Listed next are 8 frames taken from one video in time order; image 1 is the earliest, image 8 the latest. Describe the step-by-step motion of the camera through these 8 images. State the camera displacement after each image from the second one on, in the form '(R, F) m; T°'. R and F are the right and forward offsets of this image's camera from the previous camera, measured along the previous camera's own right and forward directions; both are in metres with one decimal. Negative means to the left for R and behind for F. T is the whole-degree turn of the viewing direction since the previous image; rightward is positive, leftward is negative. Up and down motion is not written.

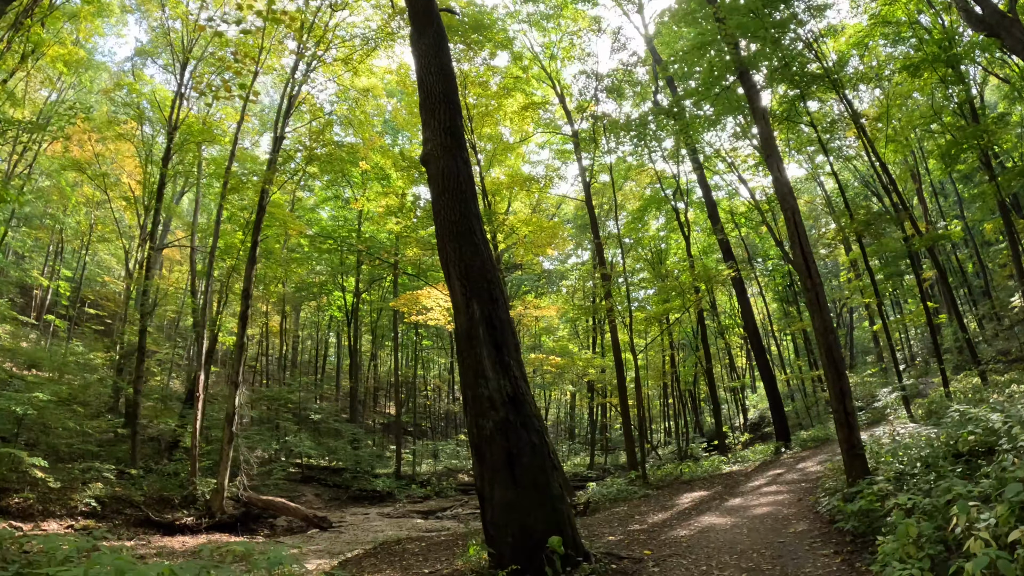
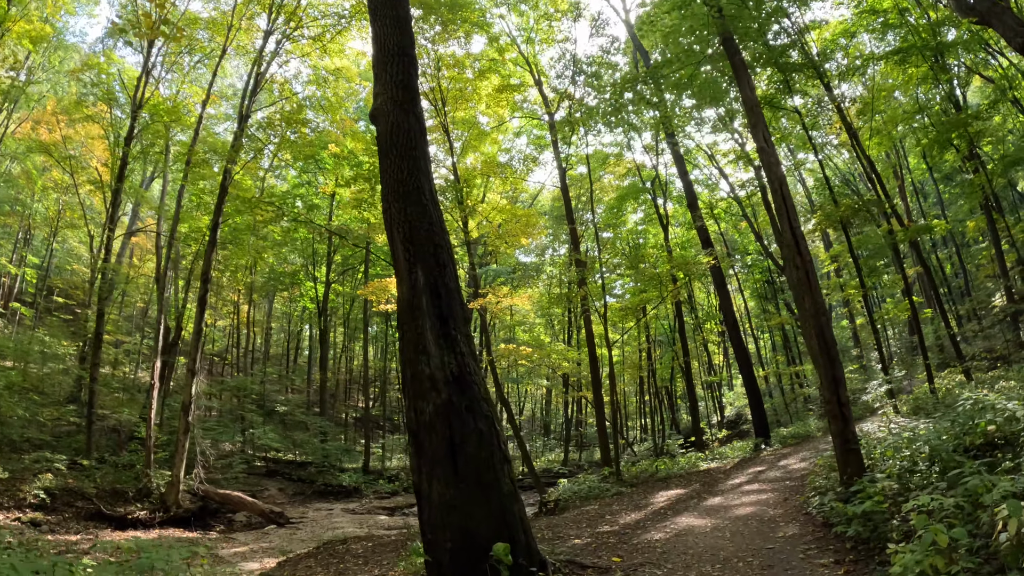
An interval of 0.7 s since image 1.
(+0.1, +0.4) m; +2°
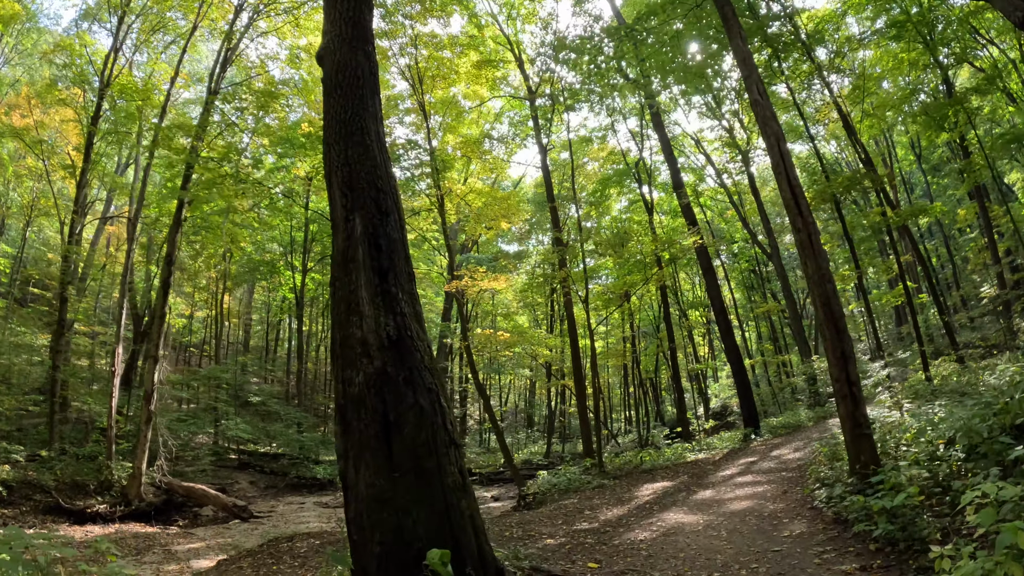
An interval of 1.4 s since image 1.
(+0.1, +0.4) m; +2°
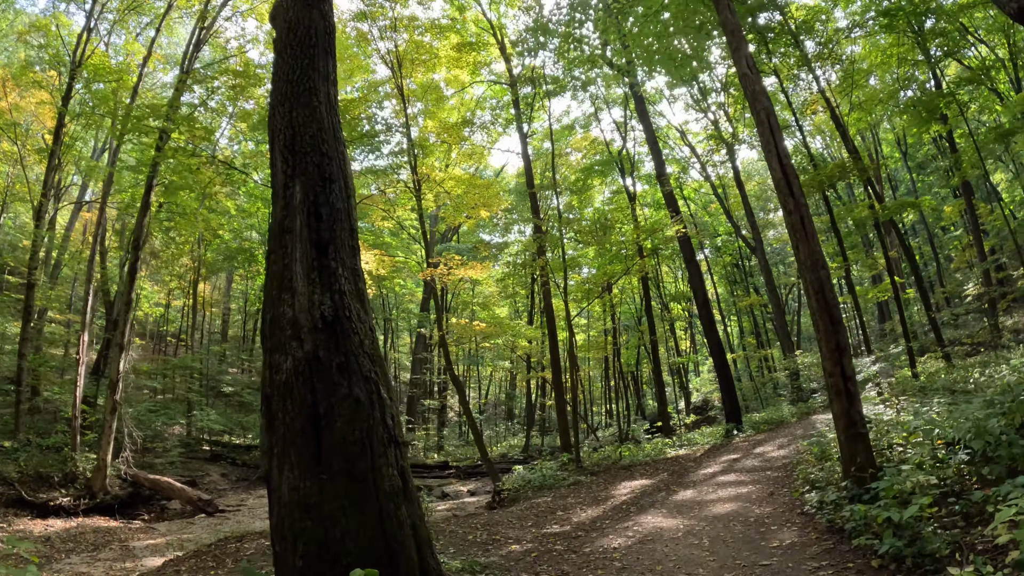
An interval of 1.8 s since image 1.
(+0.1, +0.3) m; +2°
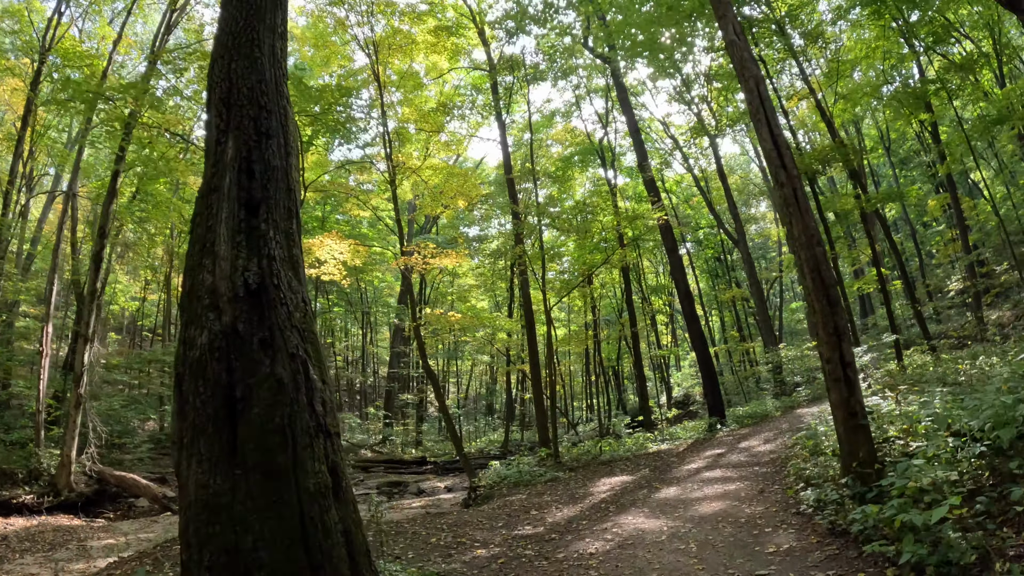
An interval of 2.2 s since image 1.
(+0.1, +0.3) m; +2°
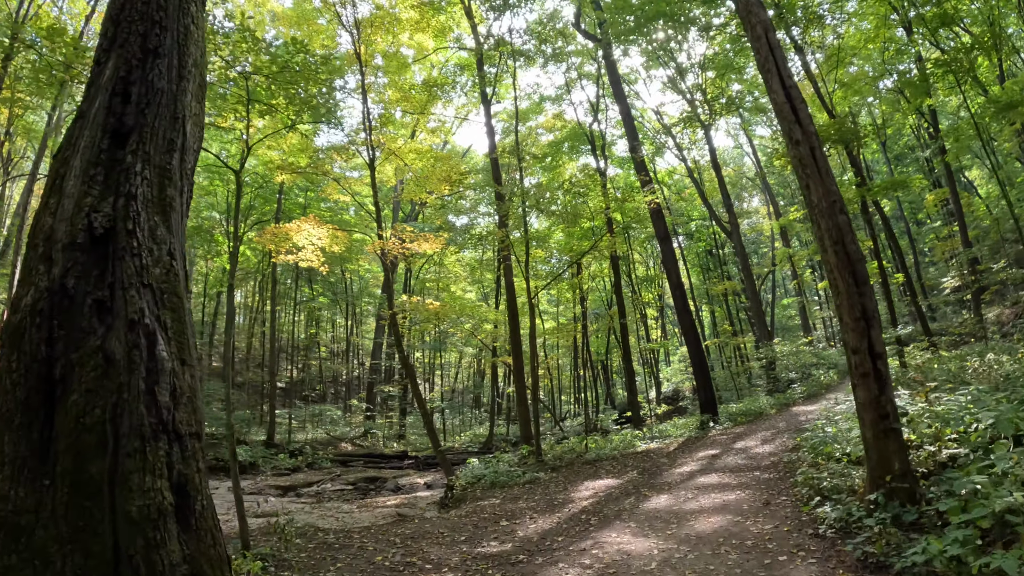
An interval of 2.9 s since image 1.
(+0.1, +0.4) m; +1°
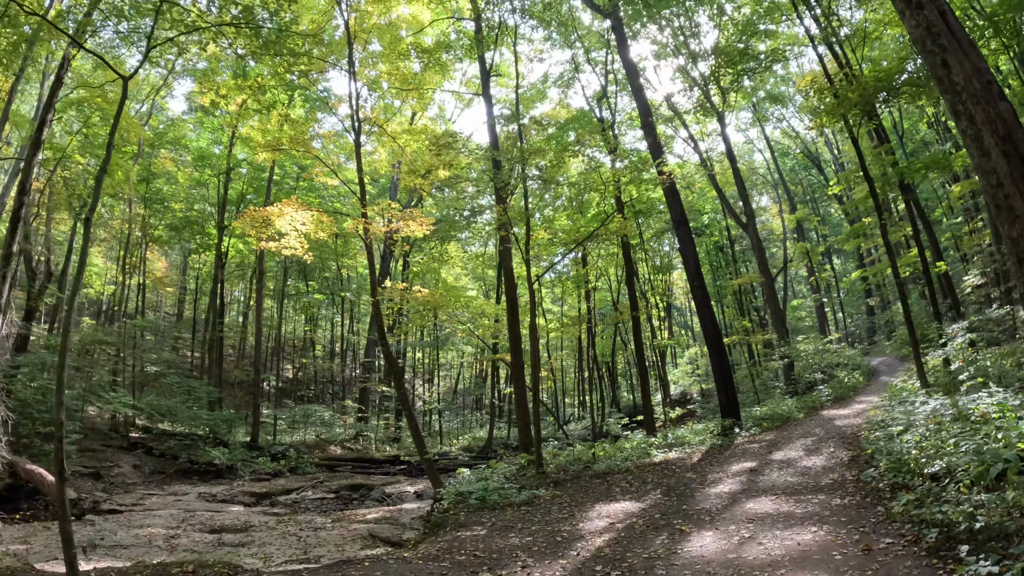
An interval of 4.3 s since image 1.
(+0.1, +0.8) m; 0°
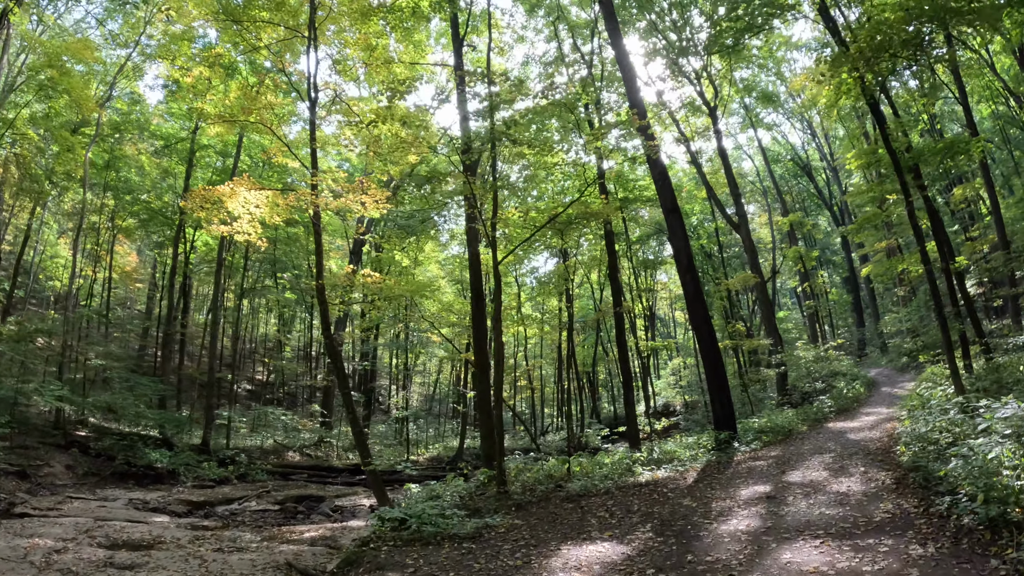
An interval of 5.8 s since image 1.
(+0.2, +0.8) m; +2°
